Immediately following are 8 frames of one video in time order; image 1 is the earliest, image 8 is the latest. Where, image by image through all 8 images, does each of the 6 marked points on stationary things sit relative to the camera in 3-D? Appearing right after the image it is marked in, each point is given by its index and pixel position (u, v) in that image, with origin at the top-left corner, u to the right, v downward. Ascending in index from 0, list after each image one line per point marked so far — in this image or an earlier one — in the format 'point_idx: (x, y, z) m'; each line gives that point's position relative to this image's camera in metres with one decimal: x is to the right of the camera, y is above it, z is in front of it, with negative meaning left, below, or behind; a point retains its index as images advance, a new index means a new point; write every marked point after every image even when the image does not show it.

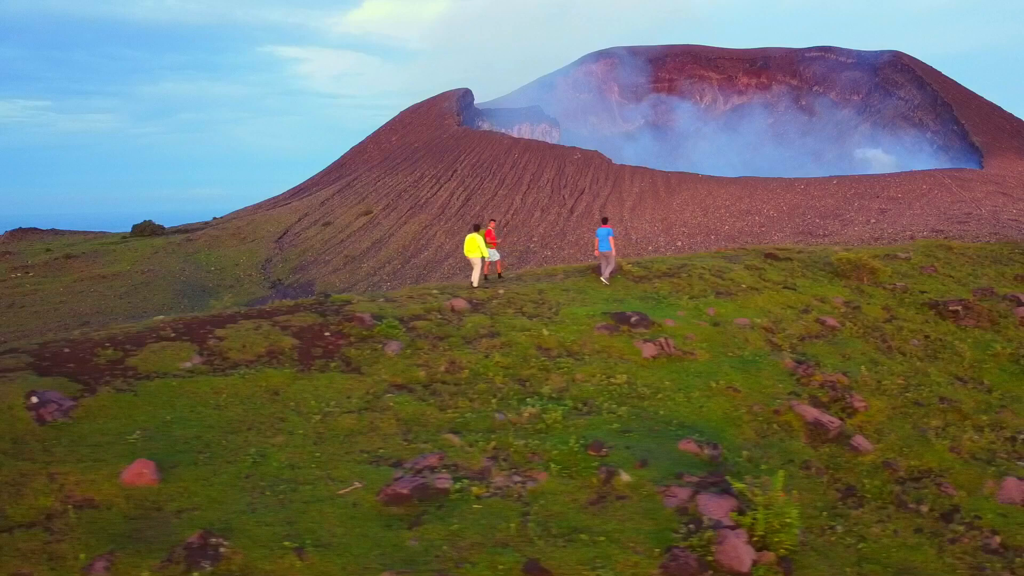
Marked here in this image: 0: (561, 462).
0: (+0.3, -1.1, +5.5) m
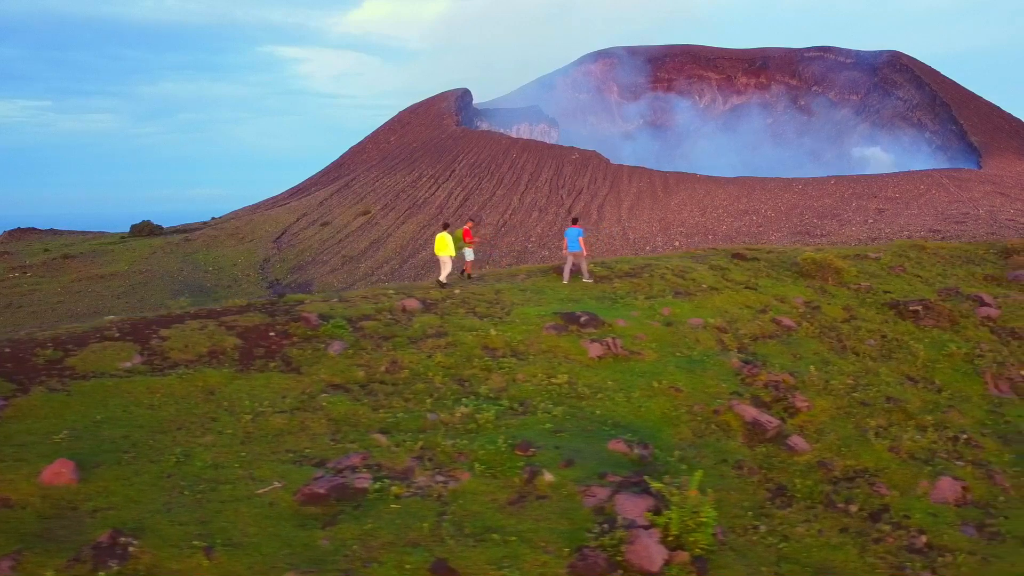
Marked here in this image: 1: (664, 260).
0: (-0.2, -1.1, +5.5) m
1: (+2.2, +0.4, +11.8) m
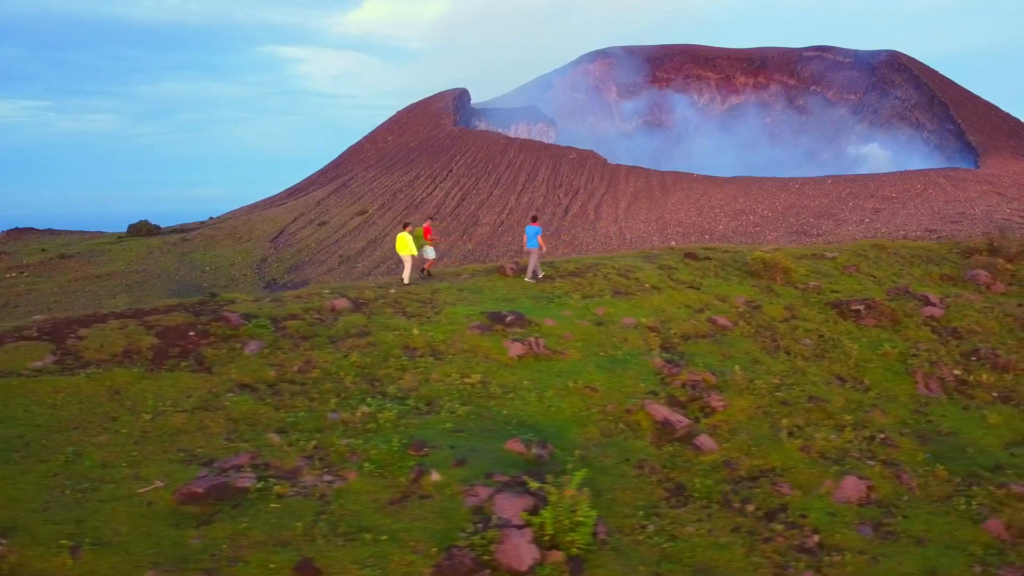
0: (-0.9, -1.1, +5.5) m
1: (+1.5, +0.4, +11.8) m
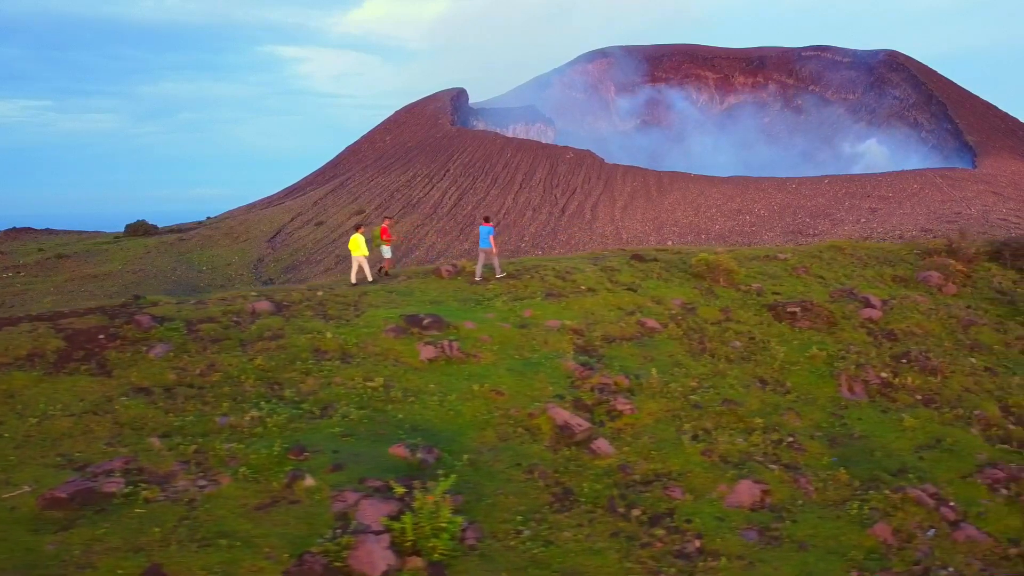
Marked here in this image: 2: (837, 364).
0: (-1.7, -1.2, +5.5) m
1: (+0.7, +0.4, +11.8) m
2: (+3.4, -0.8, +9.0) m
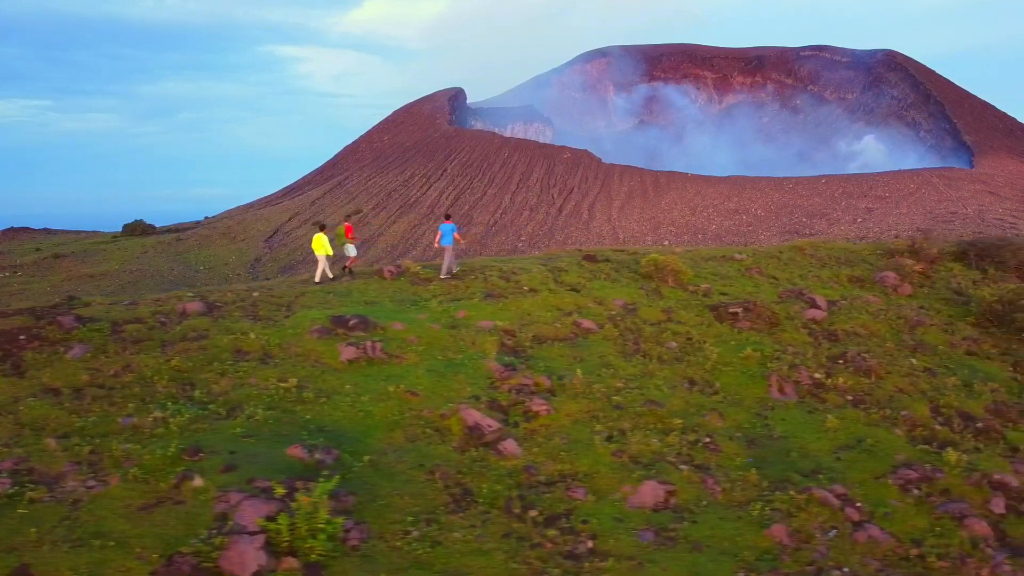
0: (-2.4, -1.2, +5.5) m
1: (0.0, +0.4, +11.8) m
2: (+2.7, -0.8, +9.0) m
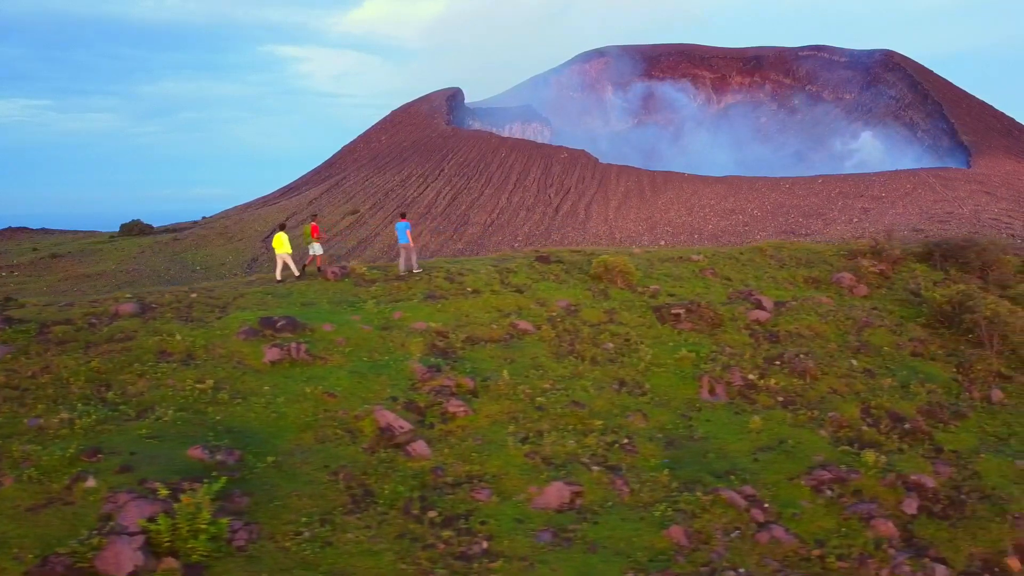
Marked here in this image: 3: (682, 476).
0: (-3.1, -1.2, +5.5) m
1: (-0.7, +0.4, +11.8) m
2: (+2.1, -0.8, +9.0) m
3: (+1.4, -1.5, +6.8) m
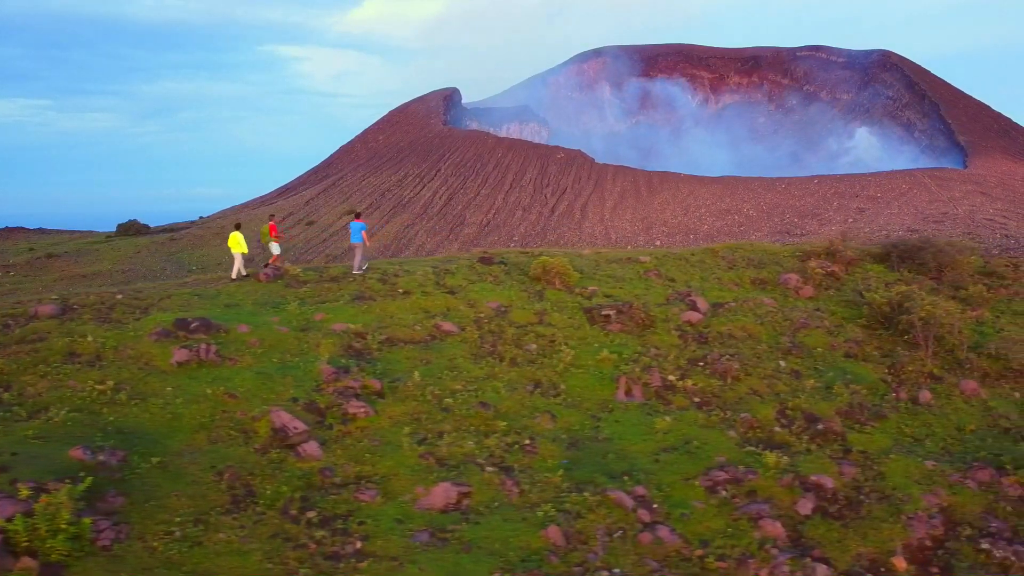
0: (-3.9, -1.2, +5.6) m
1: (-1.5, +0.4, +11.9) m
2: (+1.2, -0.9, +9.1) m
3: (+0.5, -1.5, +6.8) m
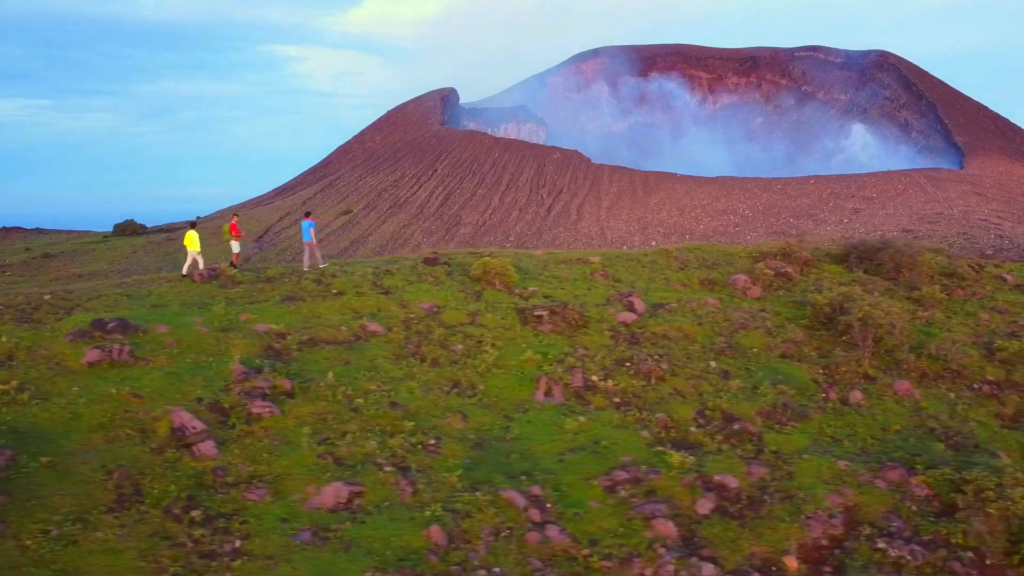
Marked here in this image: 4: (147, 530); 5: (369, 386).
0: (-4.8, -1.2, +5.7) m
1: (-2.4, +0.3, +11.9) m
2: (+0.4, -0.9, +9.1) m
3: (-0.3, -1.5, +6.9) m
4: (-2.5, -1.6, +5.7) m
5: (-1.4, -0.9, +8.1) m
